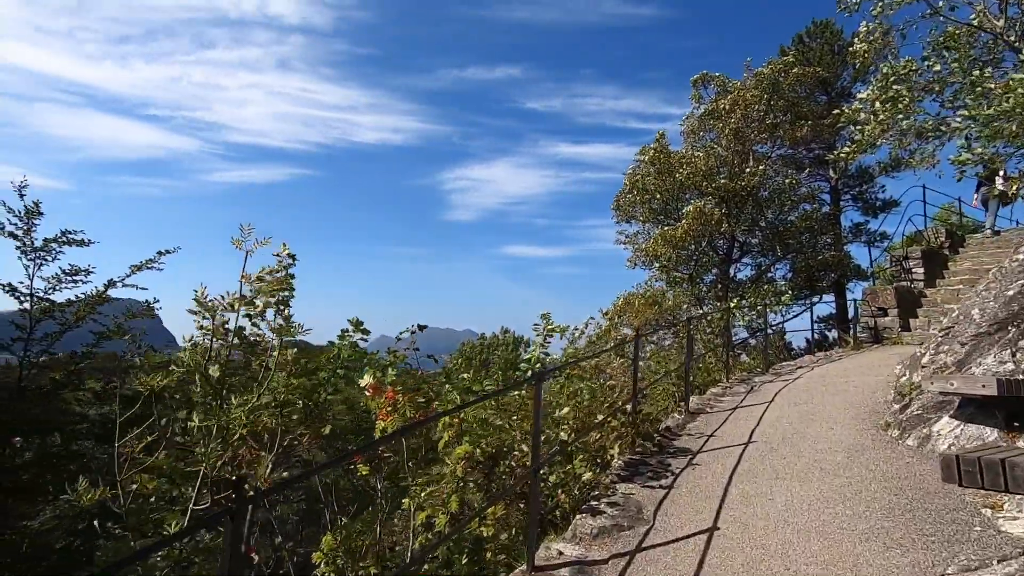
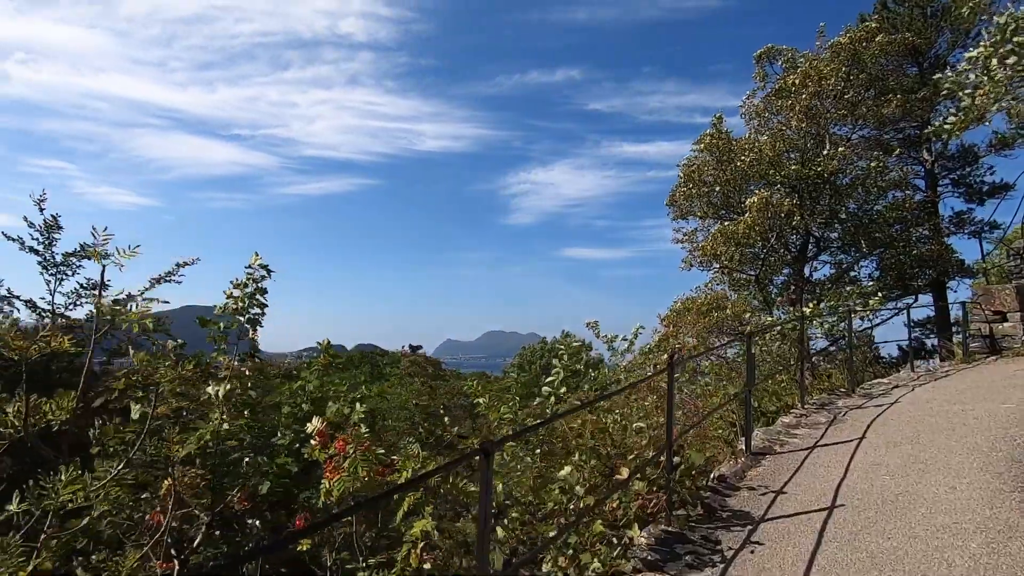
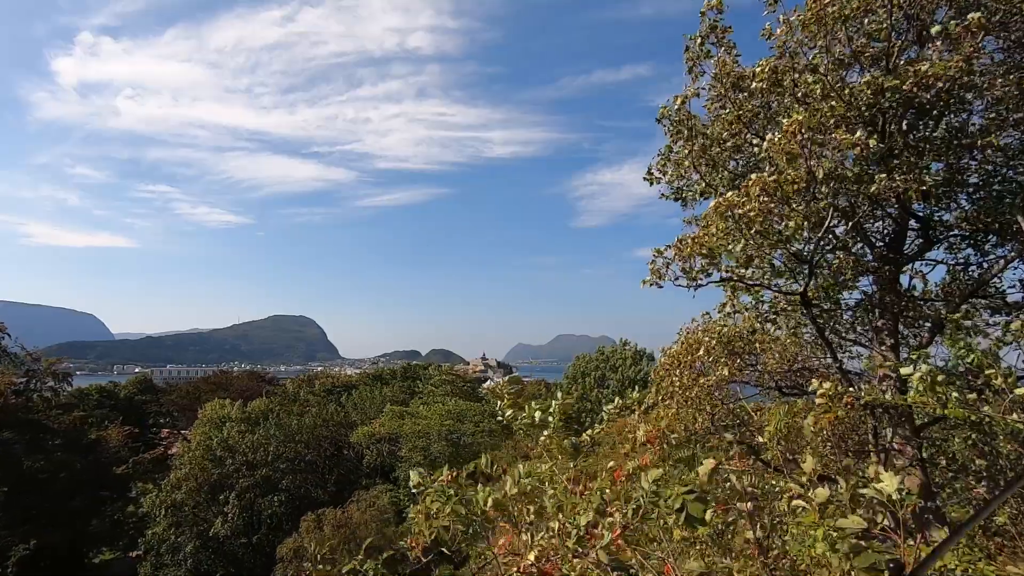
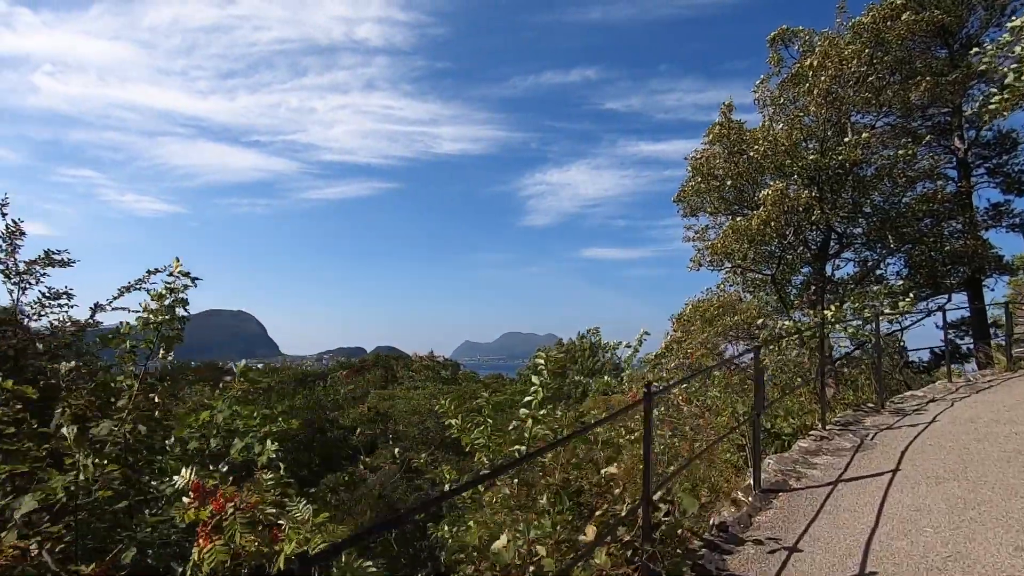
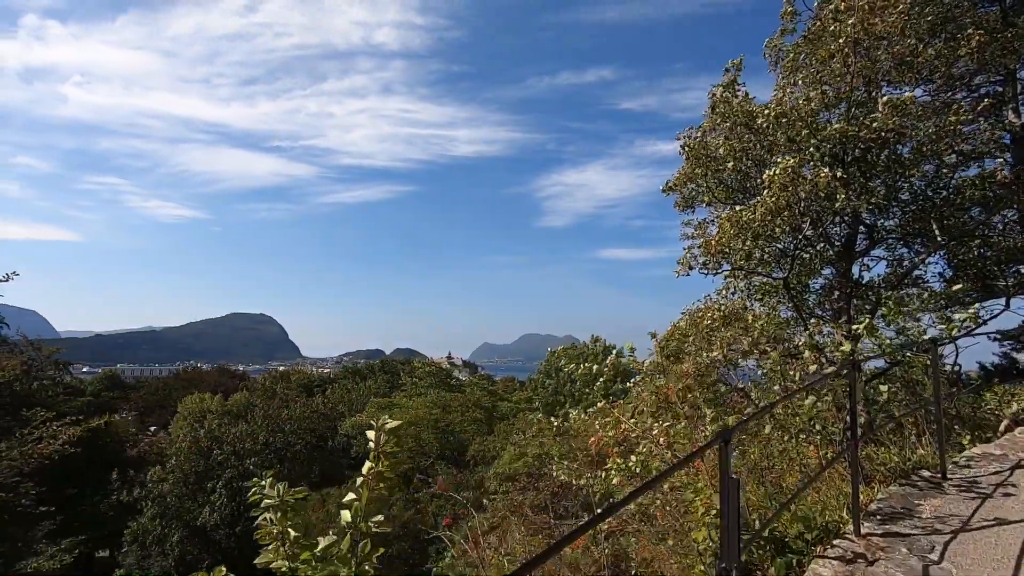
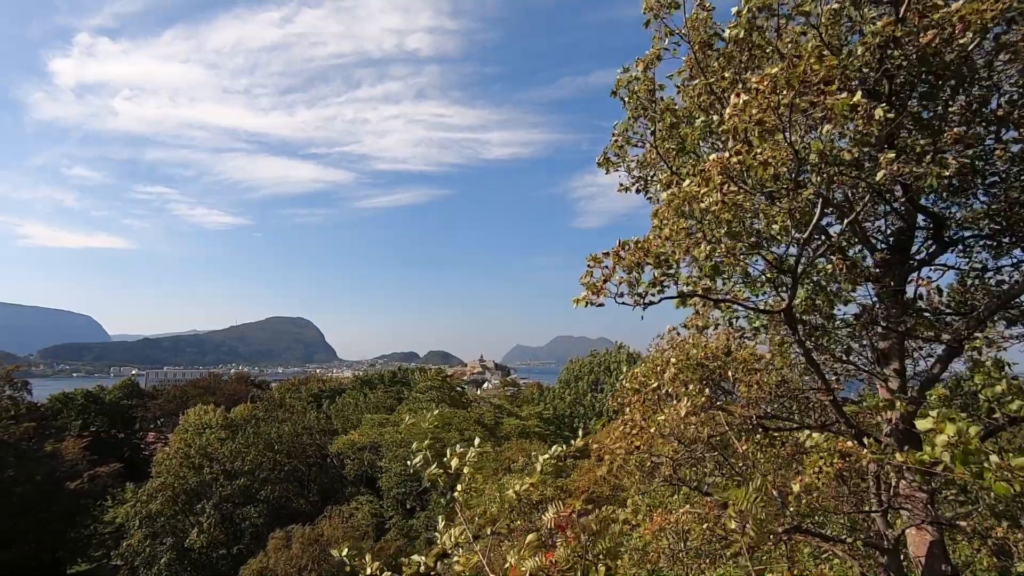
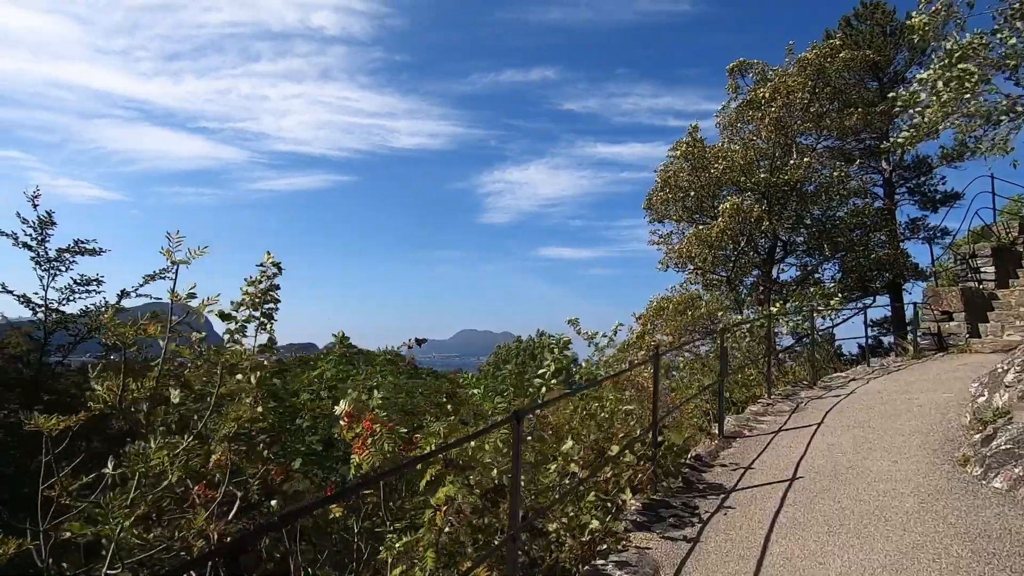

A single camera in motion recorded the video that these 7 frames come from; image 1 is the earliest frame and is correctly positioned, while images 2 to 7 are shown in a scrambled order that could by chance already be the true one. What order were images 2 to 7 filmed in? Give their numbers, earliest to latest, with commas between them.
7, 2, 4, 5, 3, 6
